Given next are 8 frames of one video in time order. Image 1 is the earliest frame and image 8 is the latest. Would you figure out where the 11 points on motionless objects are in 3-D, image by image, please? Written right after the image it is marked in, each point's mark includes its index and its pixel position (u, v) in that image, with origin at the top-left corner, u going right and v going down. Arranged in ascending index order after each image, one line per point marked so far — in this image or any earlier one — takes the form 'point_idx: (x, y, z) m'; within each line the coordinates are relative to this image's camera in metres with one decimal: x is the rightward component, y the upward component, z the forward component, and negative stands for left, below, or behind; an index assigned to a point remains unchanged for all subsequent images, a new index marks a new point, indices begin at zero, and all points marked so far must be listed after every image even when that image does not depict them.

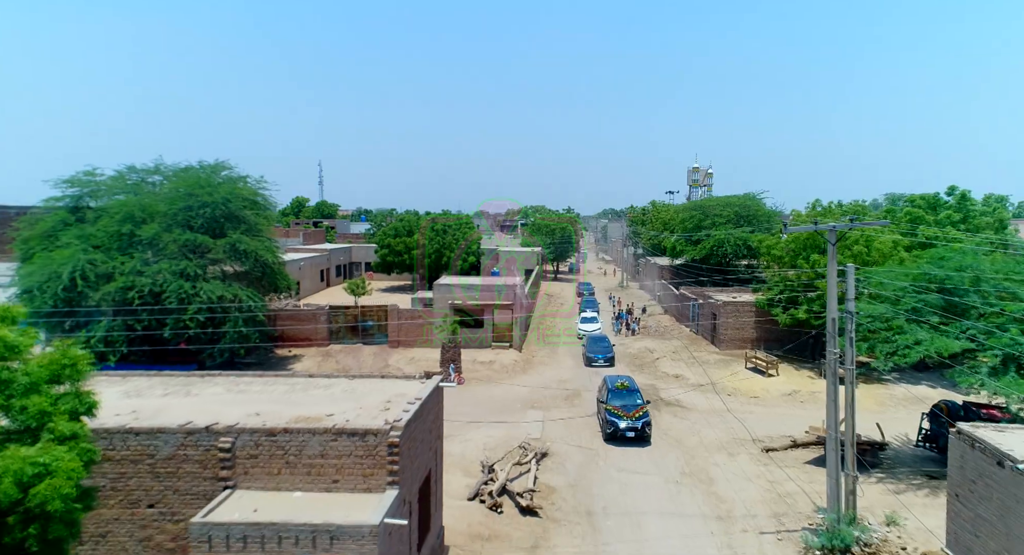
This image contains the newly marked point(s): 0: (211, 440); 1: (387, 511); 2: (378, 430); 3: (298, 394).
0: (-3.9, -2.1, +8.5) m
1: (-1.5, -2.8, +8.1) m
2: (-1.7, -2.0, +8.5) m
3: (-3.5, -1.9, +10.8) m
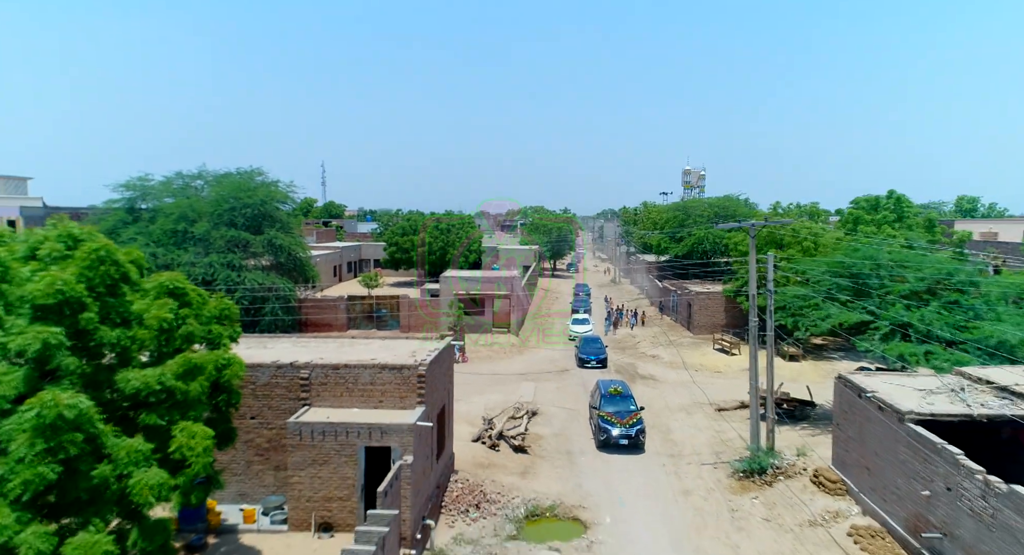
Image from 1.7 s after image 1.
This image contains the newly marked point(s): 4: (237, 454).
0: (-4.0, -1.7, +12.2) m
1: (-1.7, -2.5, +11.8) m
2: (-1.9, -1.6, +12.2) m
3: (-3.6, -1.5, +14.5) m
4: (-5.0, -3.2, +12.2) m
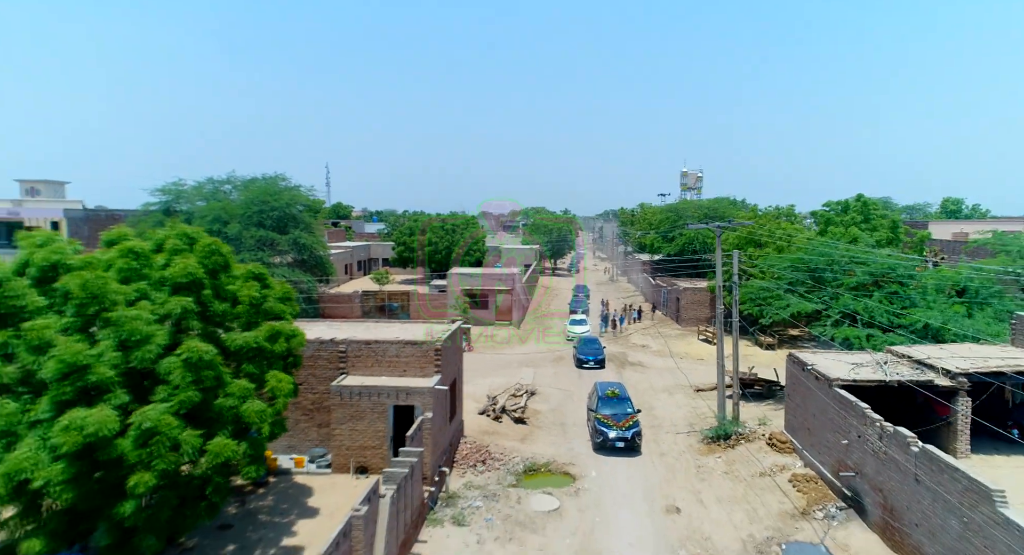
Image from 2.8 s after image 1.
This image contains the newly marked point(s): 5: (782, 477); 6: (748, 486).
0: (-4.0, -1.5, +14.9) m
1: (-1.7, -2.3, +14.5) m
2: (-1.9, -1.4, +15.0) m
3: (-3.6, -1.3, +17.3) m
4: (-5.0, -3.0, +15.0) m
5: (+6.3, -4.7, +15.6) m
6: (+5.5, -4.8, +15.5) m
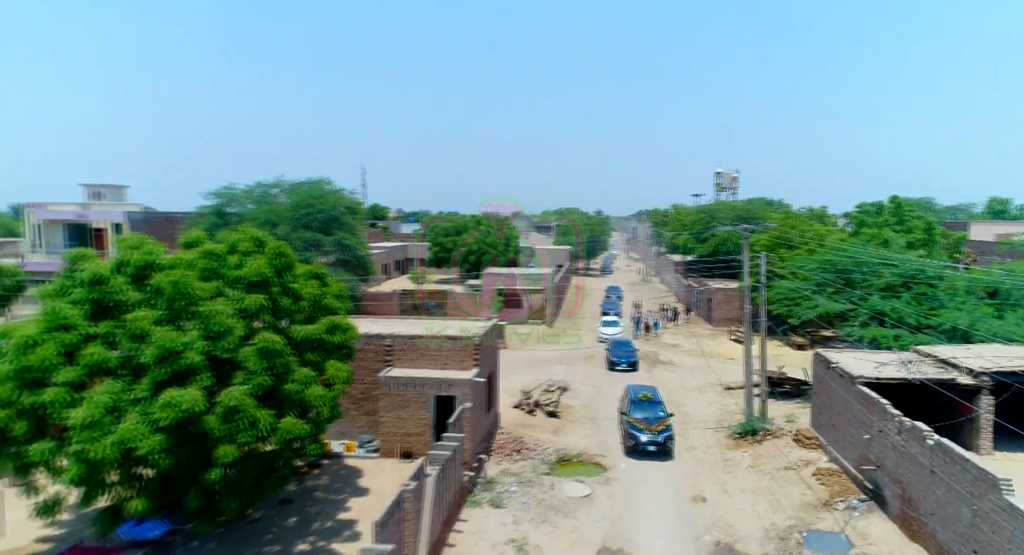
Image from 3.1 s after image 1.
0: (-3.2, -1.5, +16.0) m
1: (-0.9, -2.3, +15.5) m
2: (-1.0, -1.4, +15.9) m
3: (-2.7, -1.3, +18.3) m
4: (-4.2, -3.0, +16.1) m
5: (+7.1, -4.7, +16.2) m
6: (+6.3, -4.8, +16.1) m
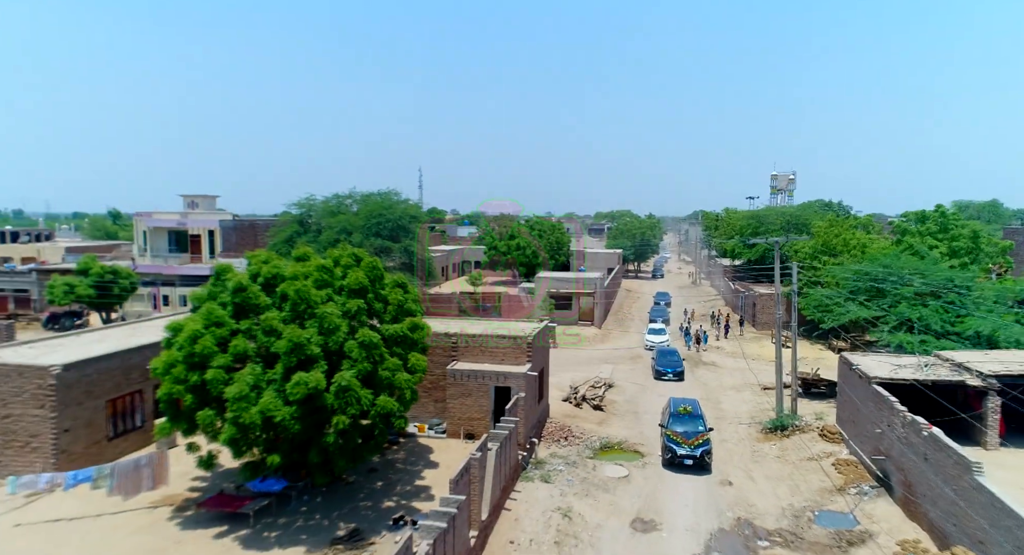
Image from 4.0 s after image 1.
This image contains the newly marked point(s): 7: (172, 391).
0: (-1.8, -1.7, +18.6) m
1: (+0.4, -2.5, +17.9) m
2: (+0.3, -1.6, +18.3) m
3: (-1.1, -1.5, +20.8) m
4: (-2.9, -3.2, +18.7) m
5: (+8.5, -4.9, +17.9) m
6: (+7.6, -5.1, +17.9) m
7: (-6.3, -2.1, +12.5) m
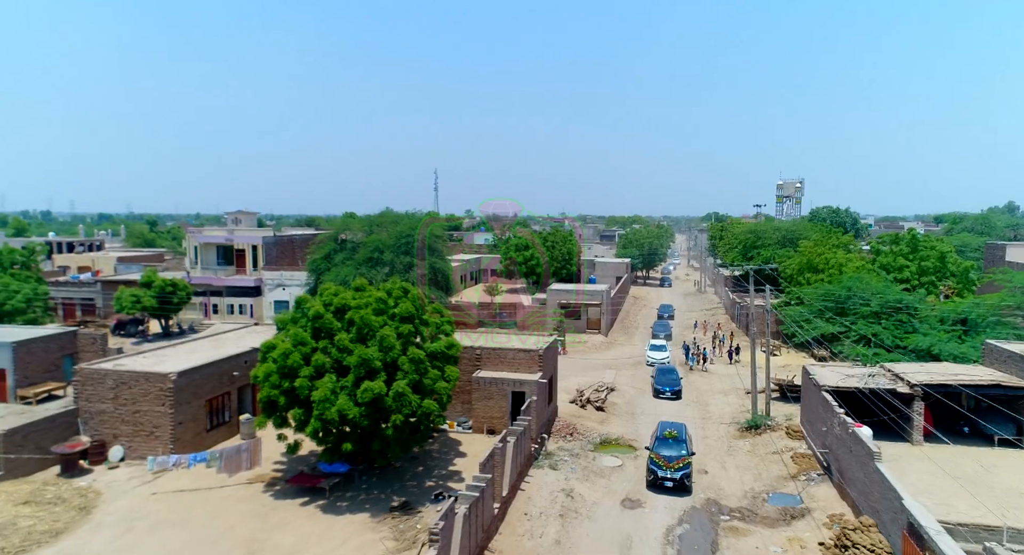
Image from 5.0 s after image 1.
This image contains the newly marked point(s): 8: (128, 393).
0: (-1.3, -2.5, +22.5) m
1: (+0.9, -3.2, +21.7) m
2: (+0.8, -2.4, +22.2) m
3: (-0.6, -2.3, +24.7) m
4: (-2.4, -3.9, +22.7) m
5: (+8.9, -5.7, +21.6) m
6: (+8.1, -5.9, +21.6) m
7: (-6.0, -2.9, +16.5) m
8: (-10.5, -3.1, +18.2) m
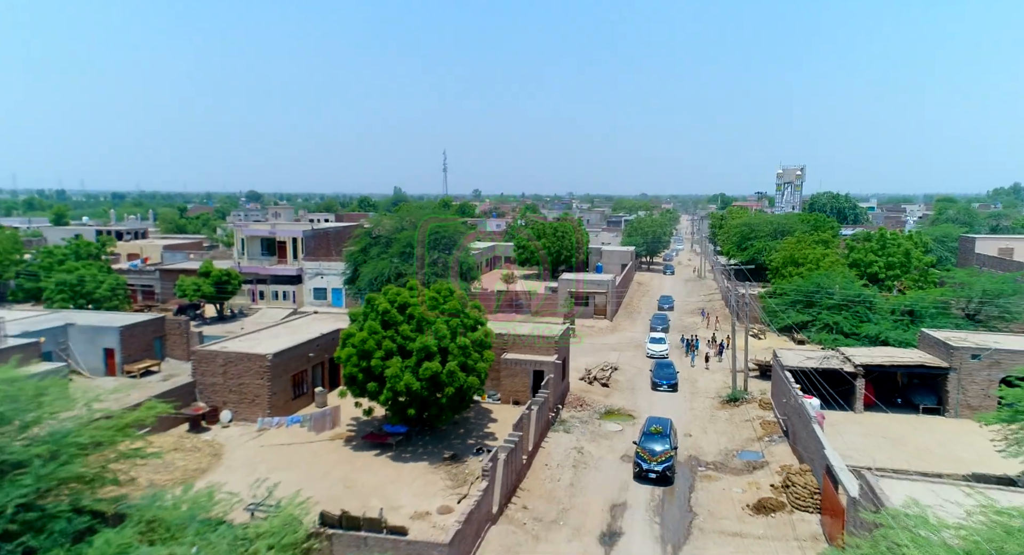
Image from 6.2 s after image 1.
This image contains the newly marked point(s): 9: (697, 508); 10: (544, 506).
0: (-0.5, -2.4, +27.4) m
1: (+1.7, -3.2, +26.7) m
2: (+1.6, -2.3, +27.1) m
3: (+0.3, -2.1, +29.6) m
4: (-1.5, -3.9, +27.6) m
5: (+9.8, -5.8, +26.6) m
6: (+8.9, -5.9, +26.6) m
7: (-5.2, -3.0, +21.5) m
8: (-9.6, -3.2, +23.2) m
9: (+5.4, -6.8, +19.5) m
10: (+0.9, -6.8, +19.8) m
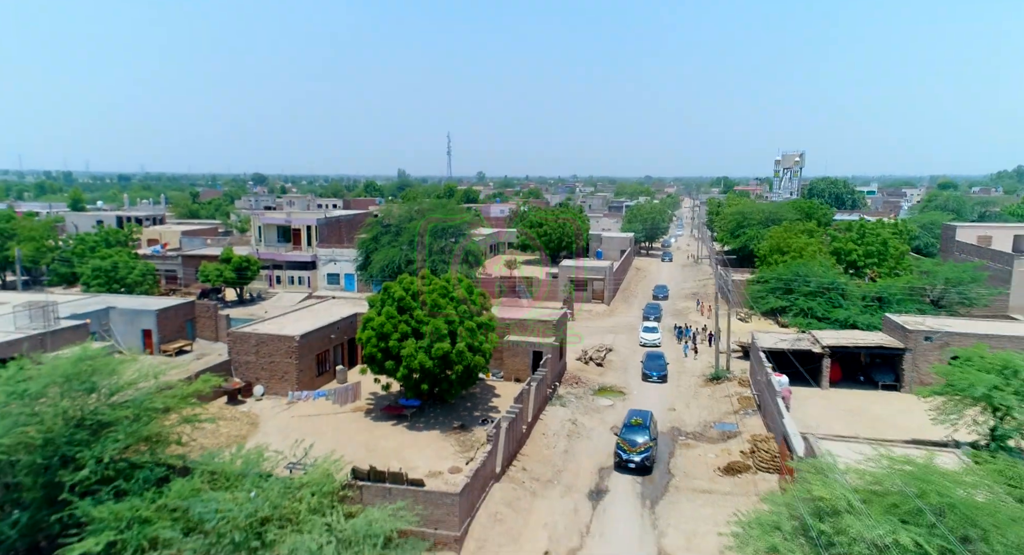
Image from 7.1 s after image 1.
0: (-0.4, -1.9, +30.1) m
1: (+1.8, -2.7, +29.4) m
2: (+1.7, -1.9, +29.8) m
3: (+0.4, -1.6, +32.4) m
4: (-1.5, -3.4, +30.4) m
5: (+9.8, -5.3, +29.3) m
6: (+9.0, -5.4, +29.4) m
7: (-5.1, -2.7, +24.3) m
8: (-9.6, -2.8, +26.0) m
9: (+5.5, -6.5, +22.4) m
10: (+1.0, -6.5, +22.6) m
